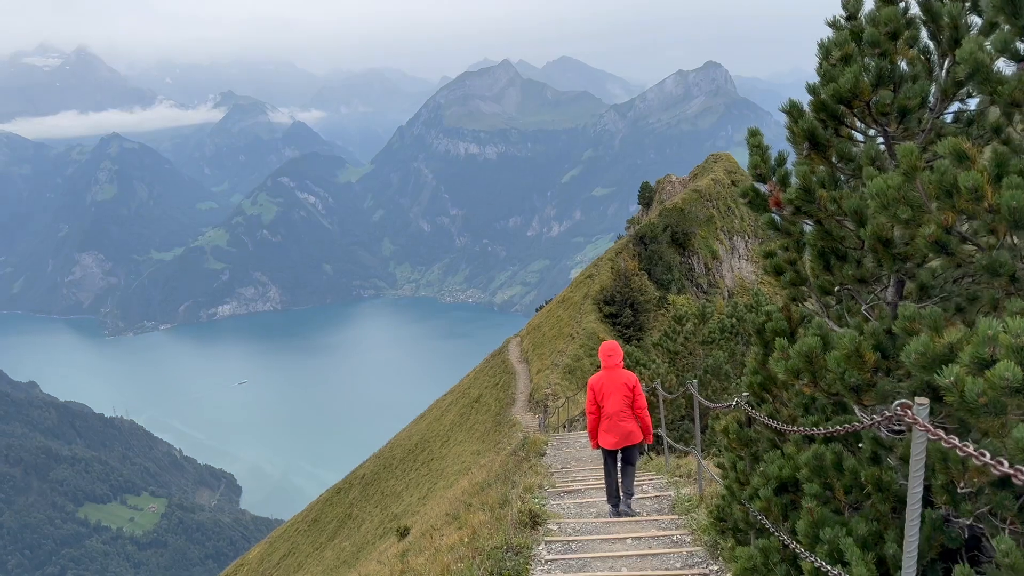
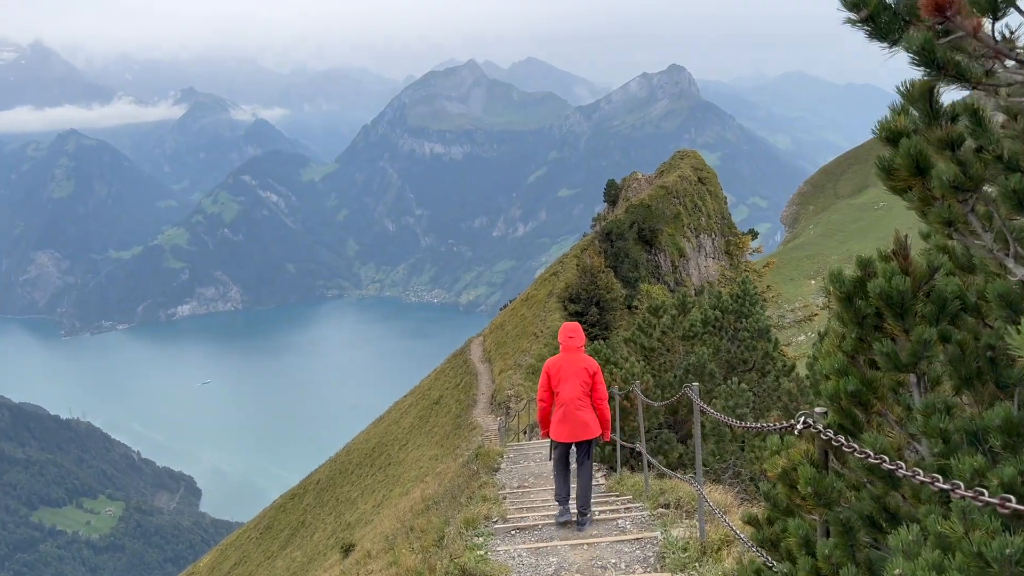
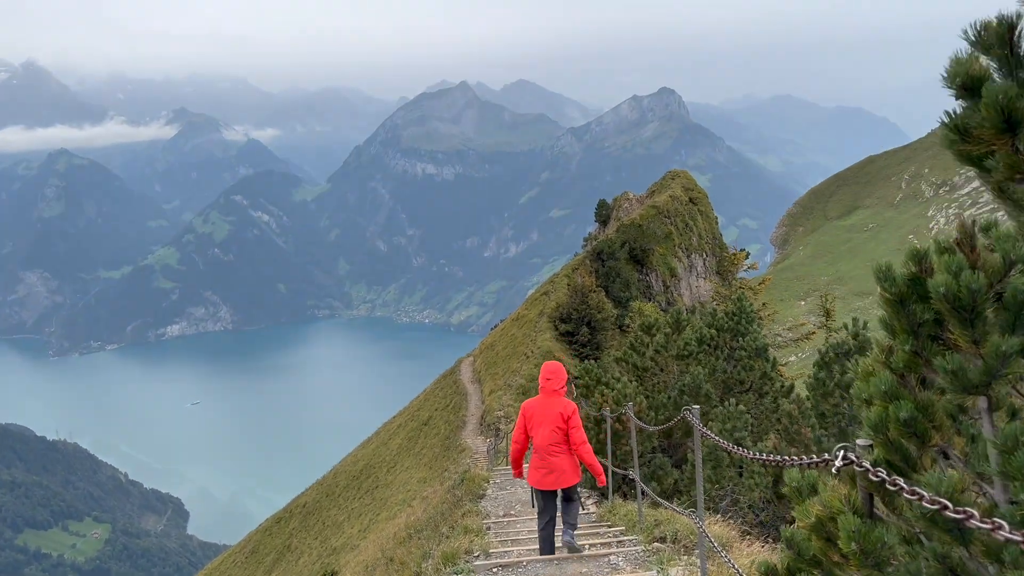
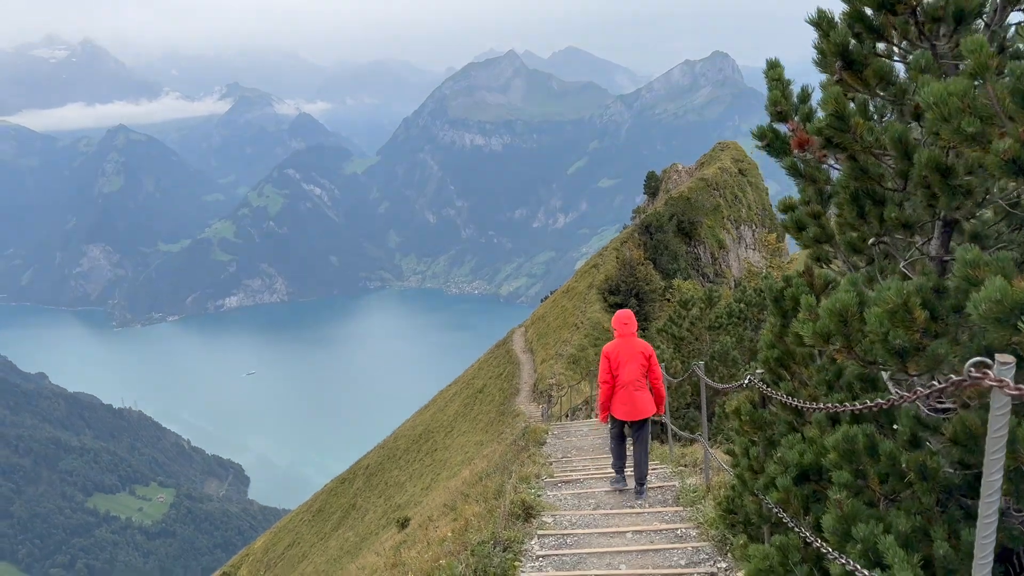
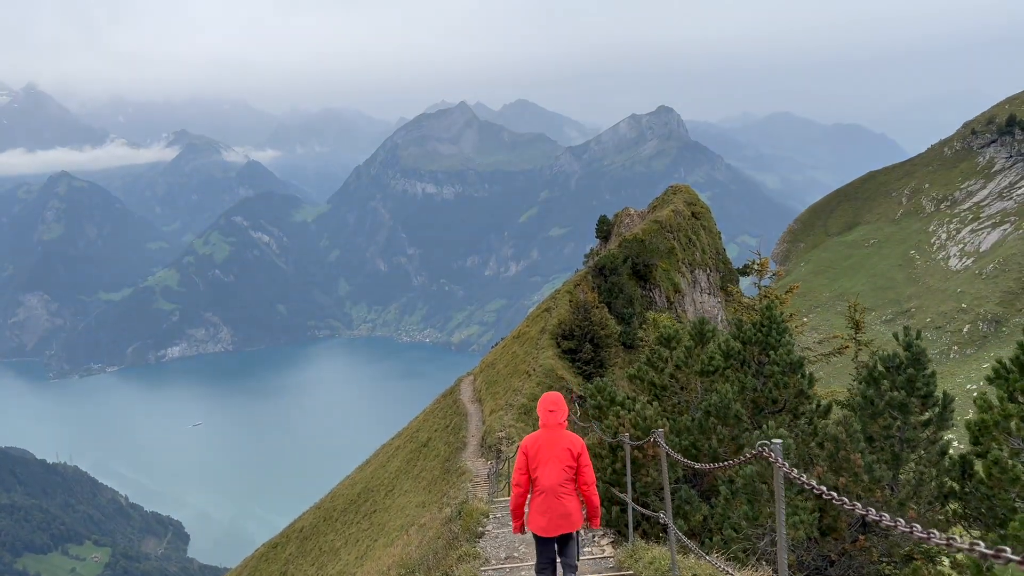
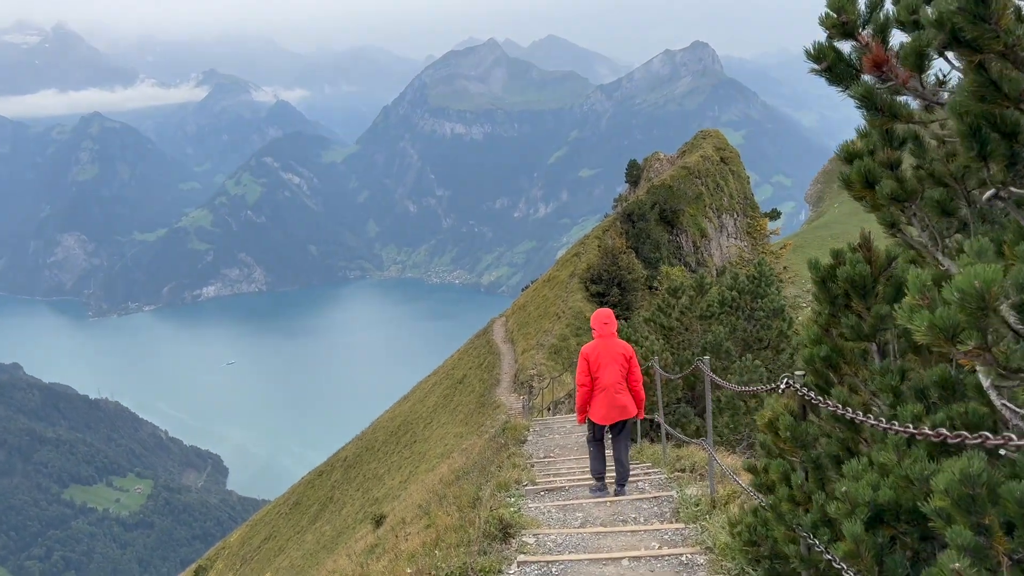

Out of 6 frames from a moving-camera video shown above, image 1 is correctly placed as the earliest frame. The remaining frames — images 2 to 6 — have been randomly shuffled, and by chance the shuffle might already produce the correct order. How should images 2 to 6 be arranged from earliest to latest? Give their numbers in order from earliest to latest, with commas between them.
4, 6, 2, 3, 5
